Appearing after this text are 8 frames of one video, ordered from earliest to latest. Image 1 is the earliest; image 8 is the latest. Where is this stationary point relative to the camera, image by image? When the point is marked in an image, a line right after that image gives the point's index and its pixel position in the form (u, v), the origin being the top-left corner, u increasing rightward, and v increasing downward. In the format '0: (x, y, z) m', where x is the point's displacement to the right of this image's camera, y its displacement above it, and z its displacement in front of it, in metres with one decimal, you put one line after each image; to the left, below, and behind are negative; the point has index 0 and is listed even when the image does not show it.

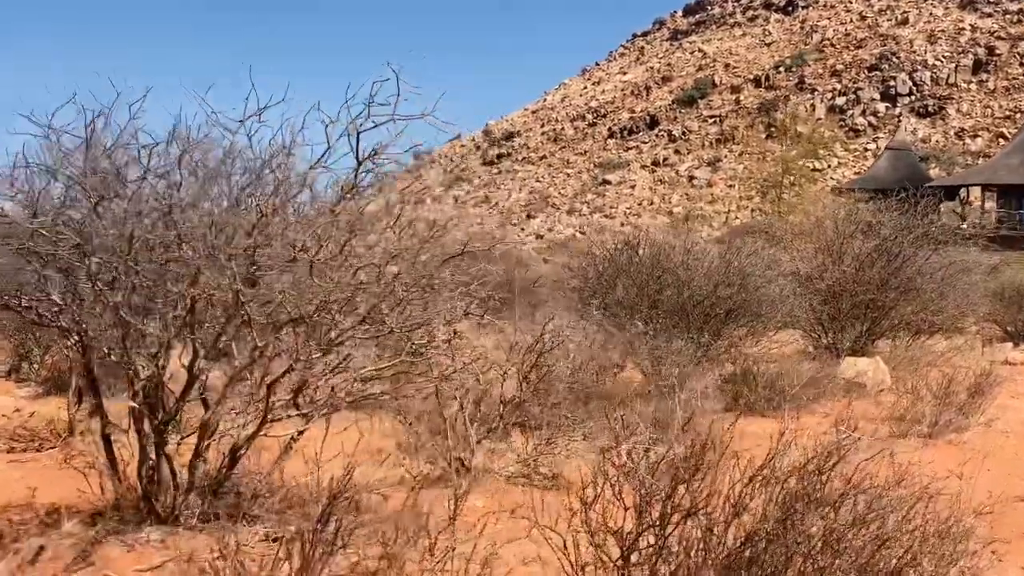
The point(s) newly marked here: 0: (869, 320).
0: (+3.1, -0.3, +12.1) m
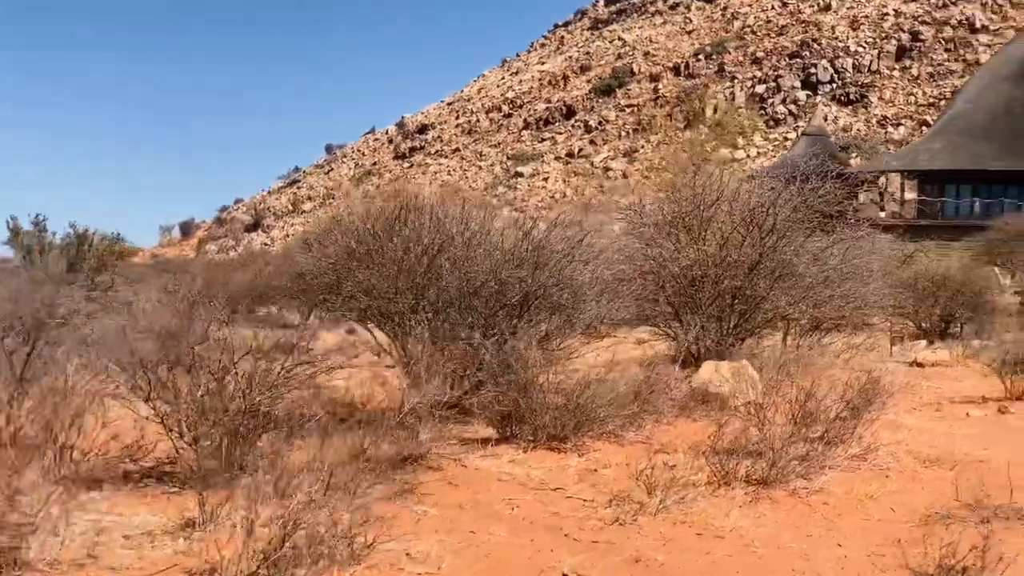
0: (+1.5, -0.2, +9.6) m
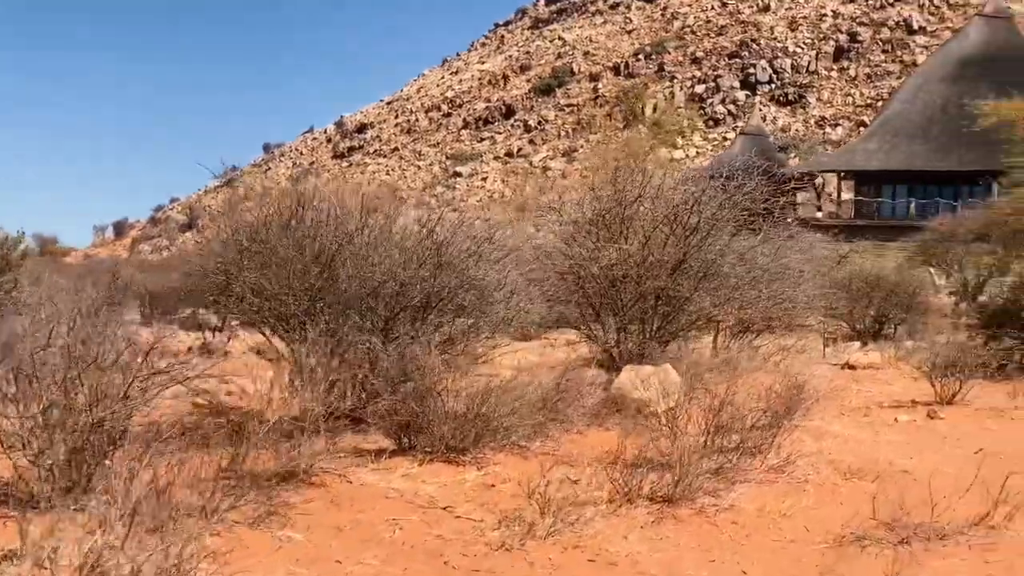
0: (+1.0, -0.2, +9.3) m
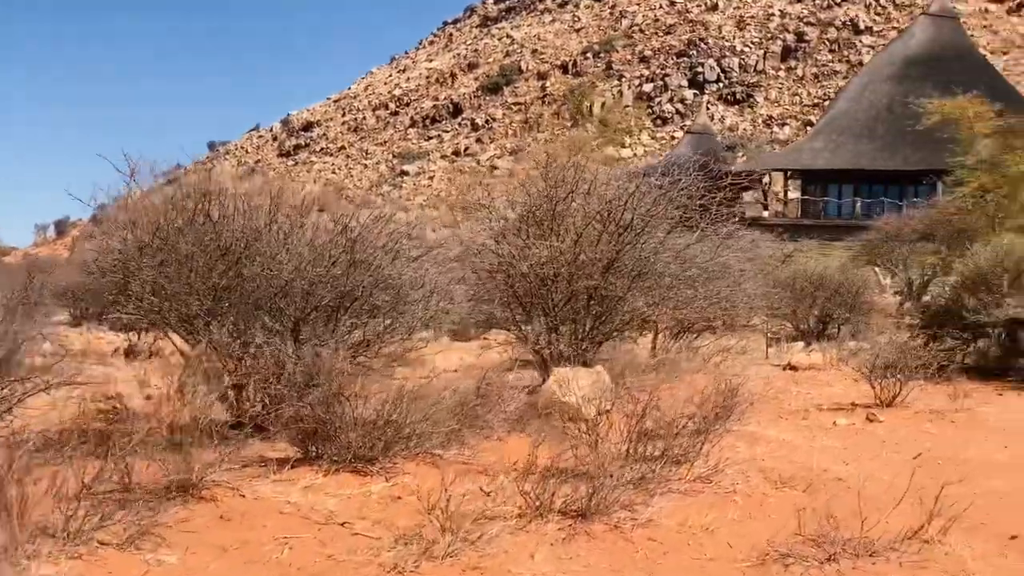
0: (+0.5, -0.2, +9.0) m
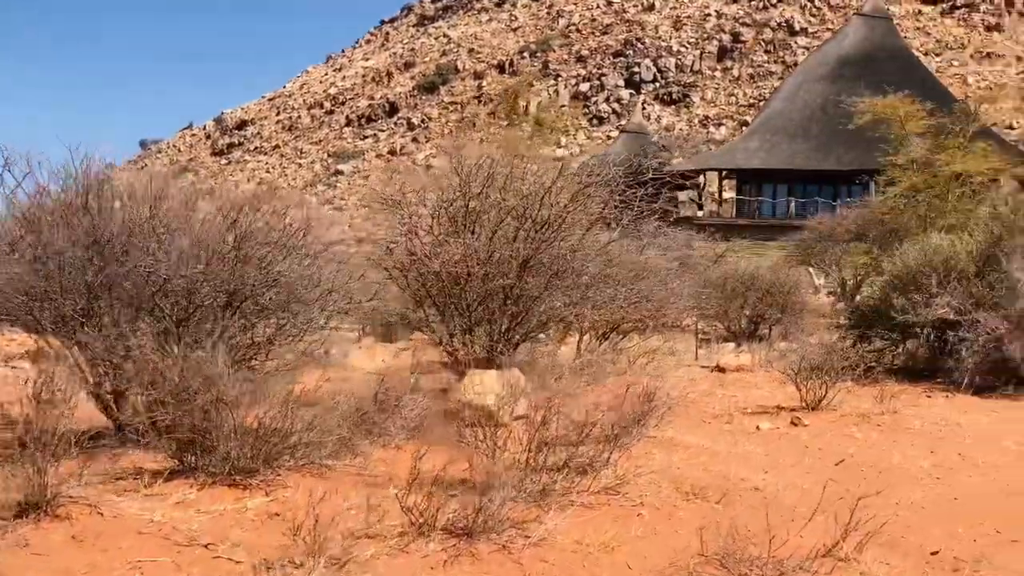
0: (0.0, -0.2, +8.6) m
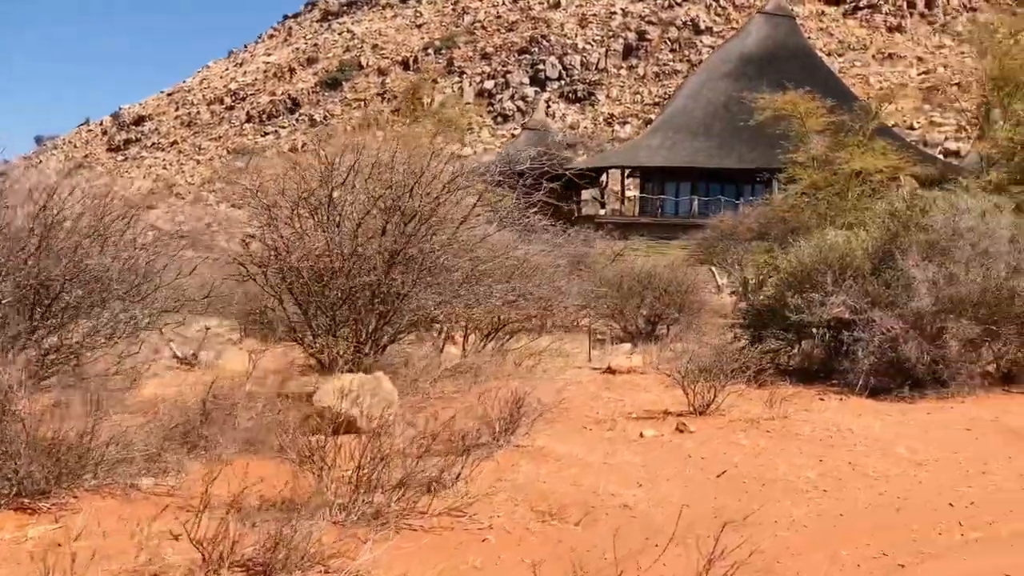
0: (-0.8, -0.2, +8.0) m
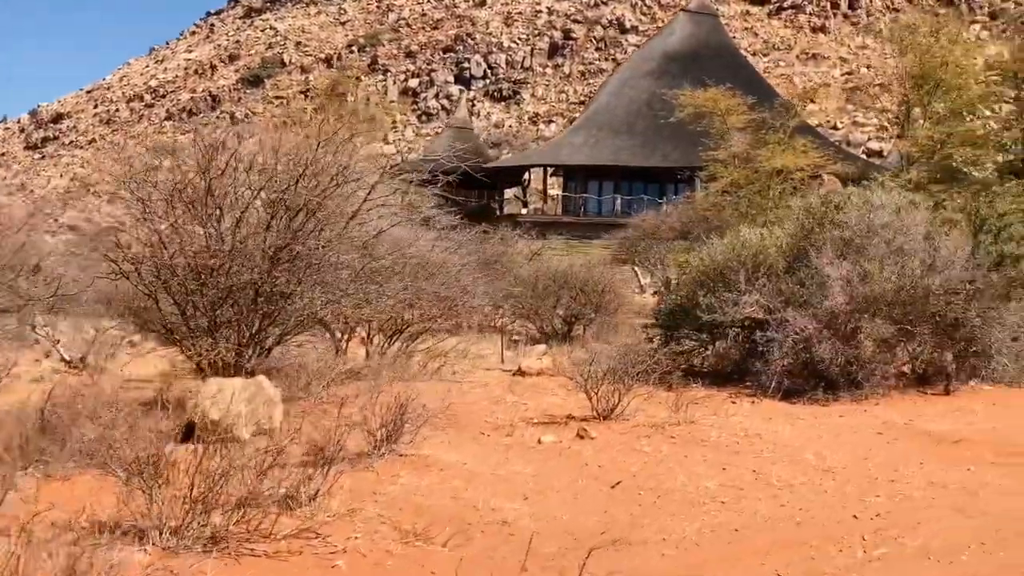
0: (-1.3, -0.2, +7.5) m
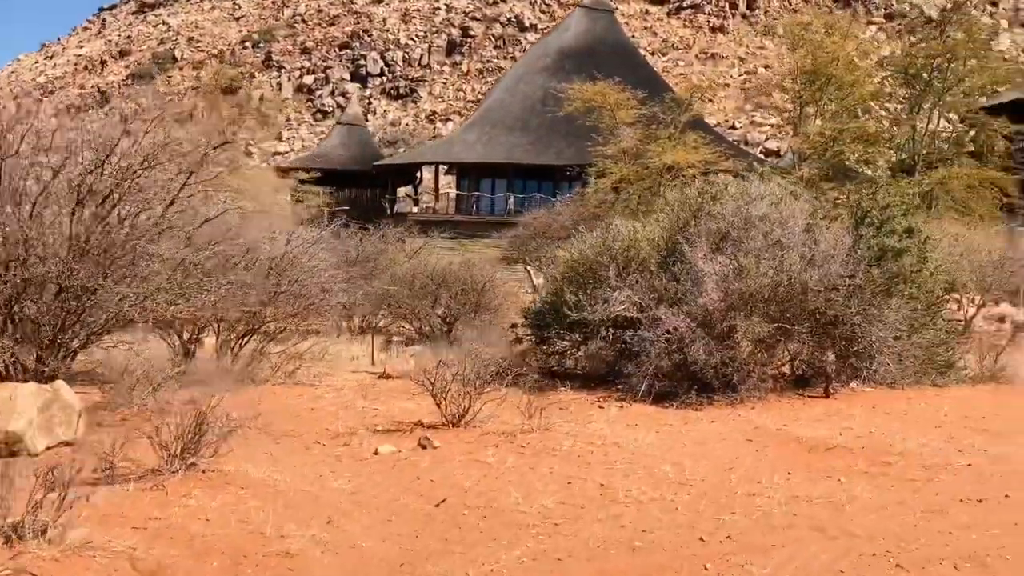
0: (-2.1, -0.1, +6.7) m
